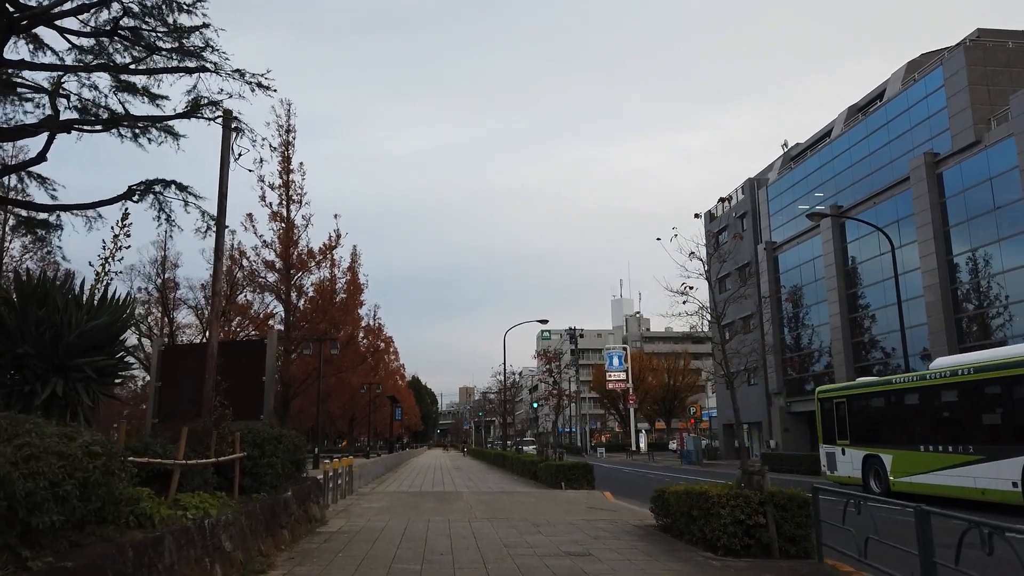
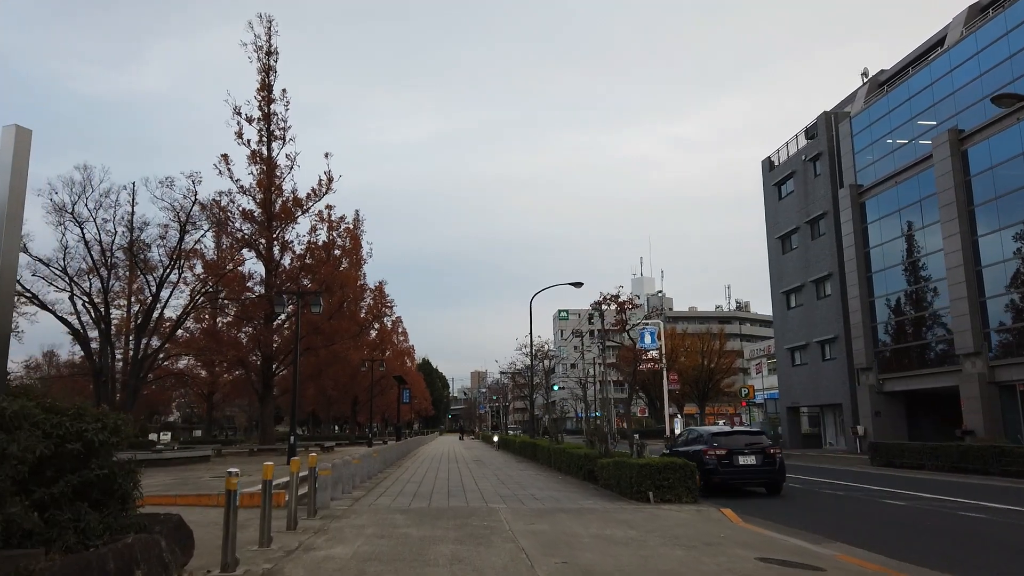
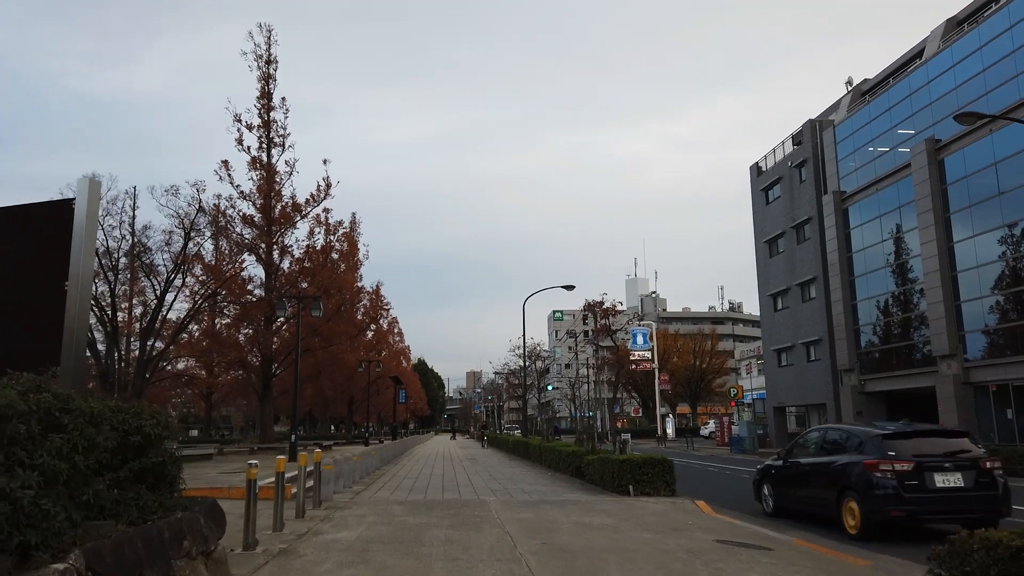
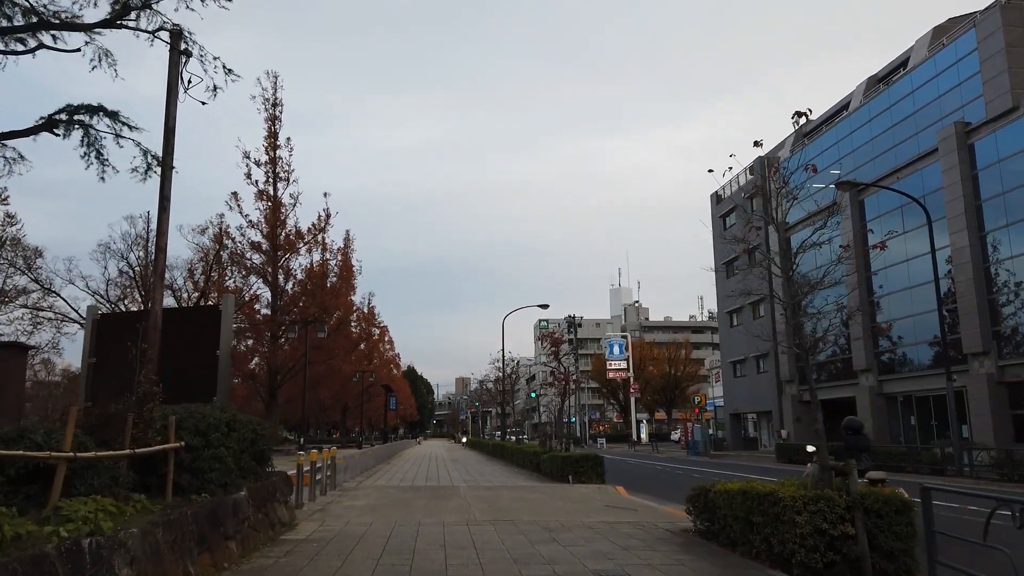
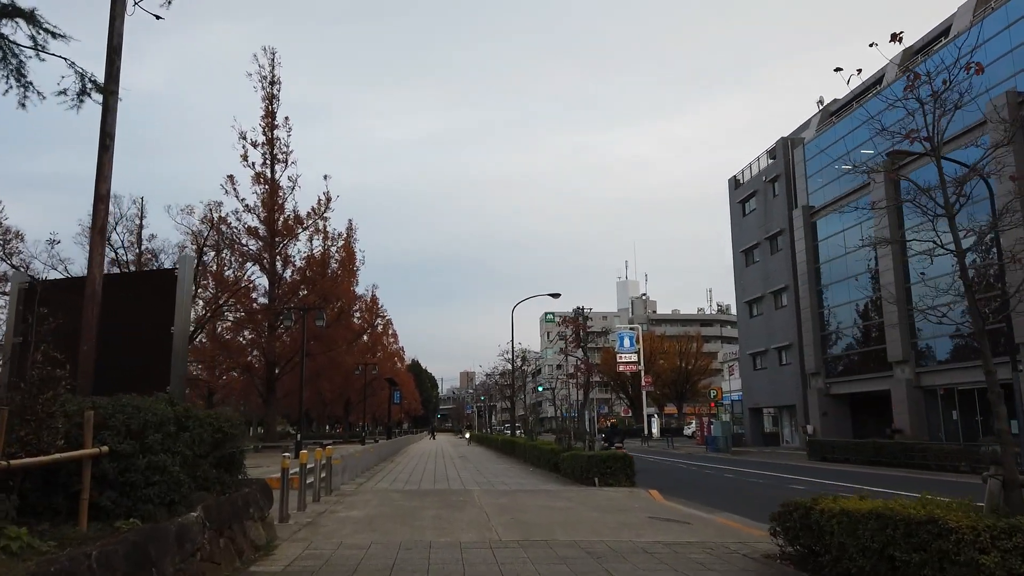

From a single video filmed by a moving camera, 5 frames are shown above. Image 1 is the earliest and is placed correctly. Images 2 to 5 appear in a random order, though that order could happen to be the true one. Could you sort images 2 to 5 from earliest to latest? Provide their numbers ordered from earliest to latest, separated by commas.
4, 5, 3, 2
